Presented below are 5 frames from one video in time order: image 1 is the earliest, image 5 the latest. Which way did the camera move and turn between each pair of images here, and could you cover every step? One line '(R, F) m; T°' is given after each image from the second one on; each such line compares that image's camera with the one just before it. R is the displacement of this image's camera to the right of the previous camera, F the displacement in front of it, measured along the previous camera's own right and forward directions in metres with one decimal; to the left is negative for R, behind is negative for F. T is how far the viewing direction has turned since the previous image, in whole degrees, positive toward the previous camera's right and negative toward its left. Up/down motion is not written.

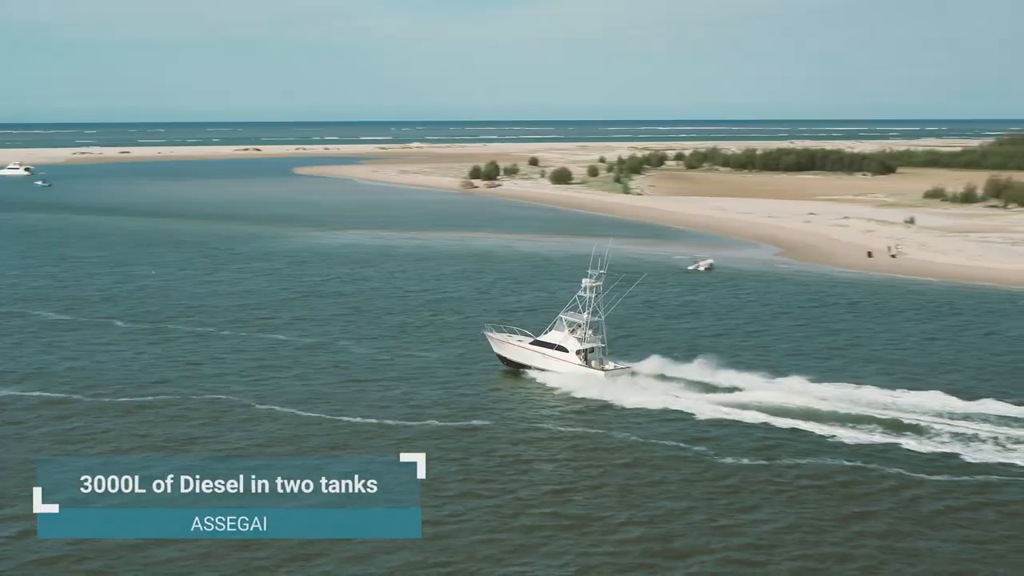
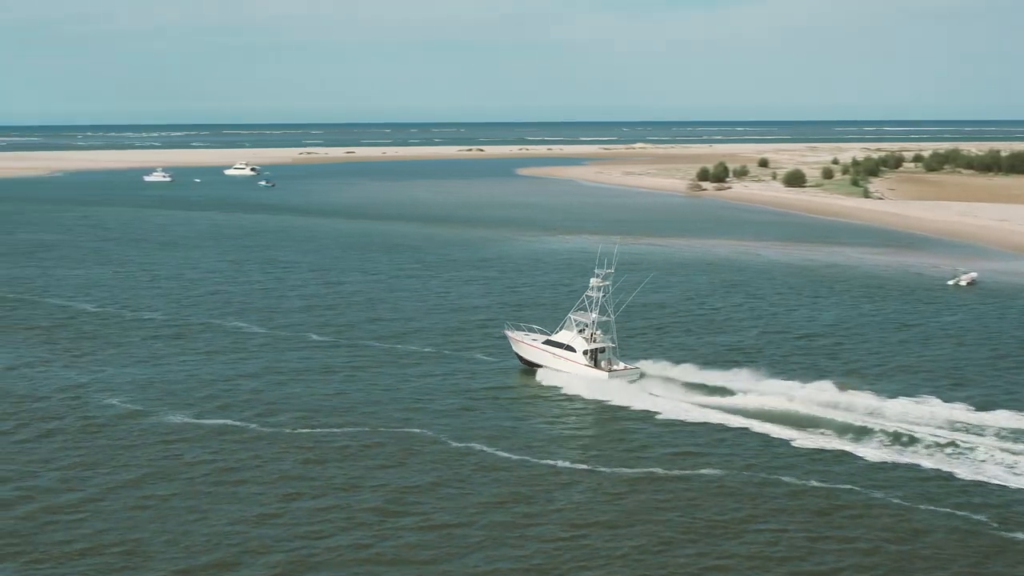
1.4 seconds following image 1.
(-0.5, +4.8) m; -8°
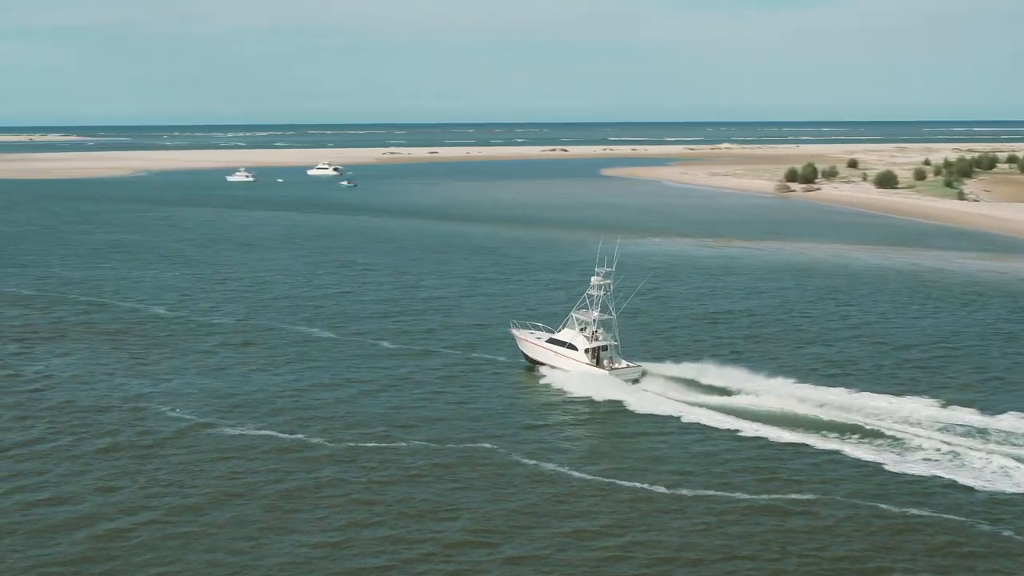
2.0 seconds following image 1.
(+0.1, +1.9) m; -3°
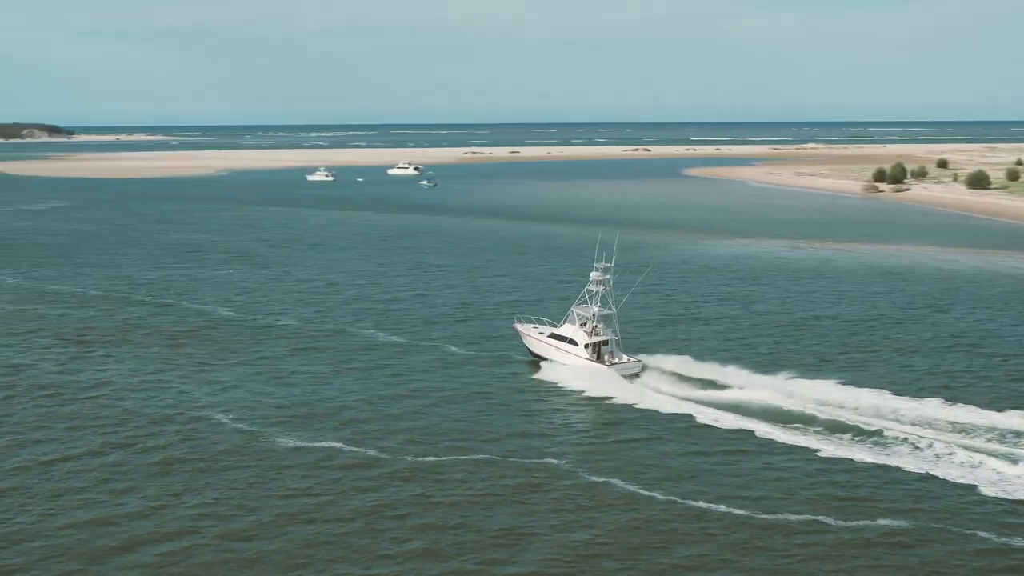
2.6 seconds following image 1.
(+0.2, +1.9) m; -3°
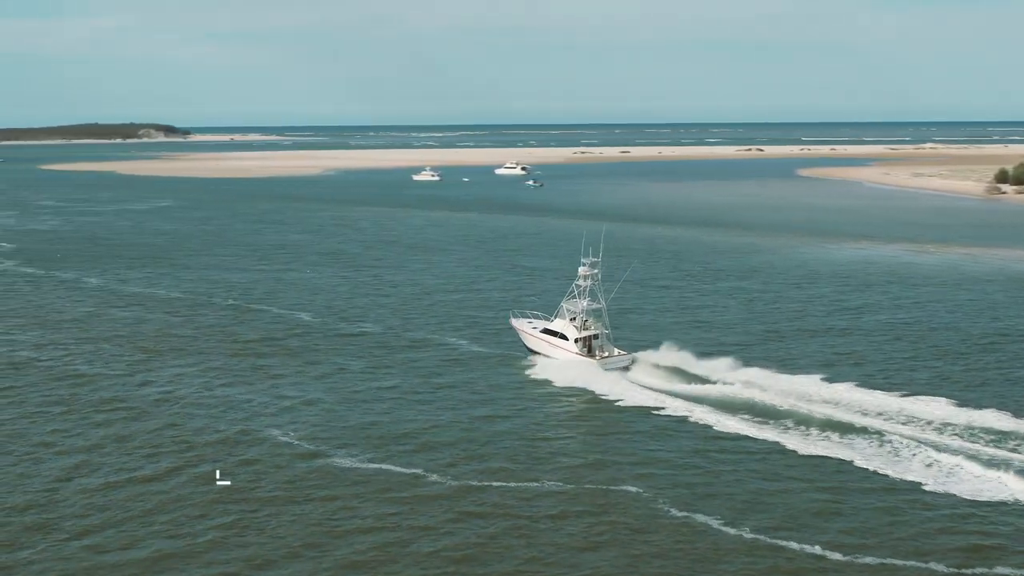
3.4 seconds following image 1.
(+0.6, +2.8) m; -4°
